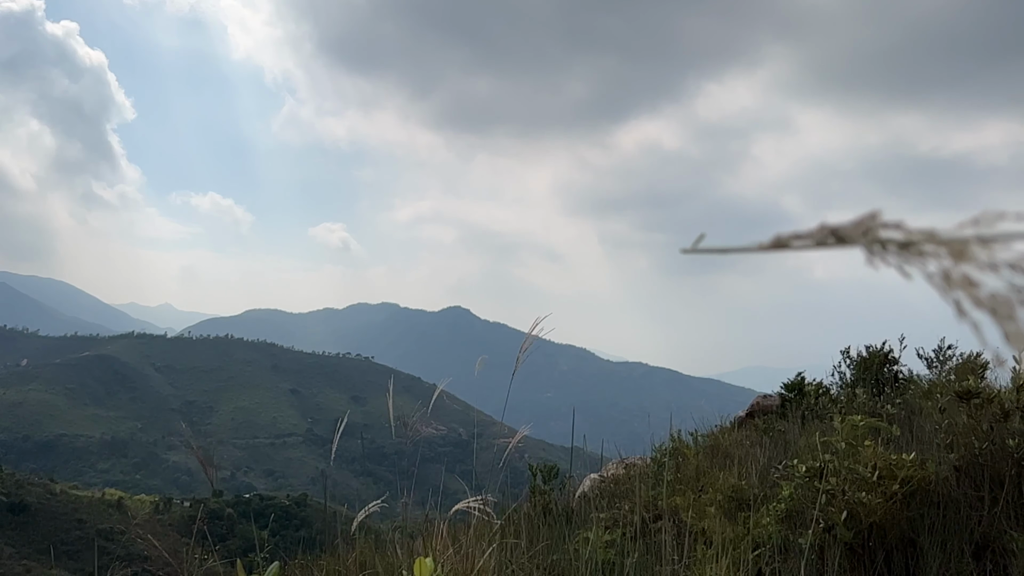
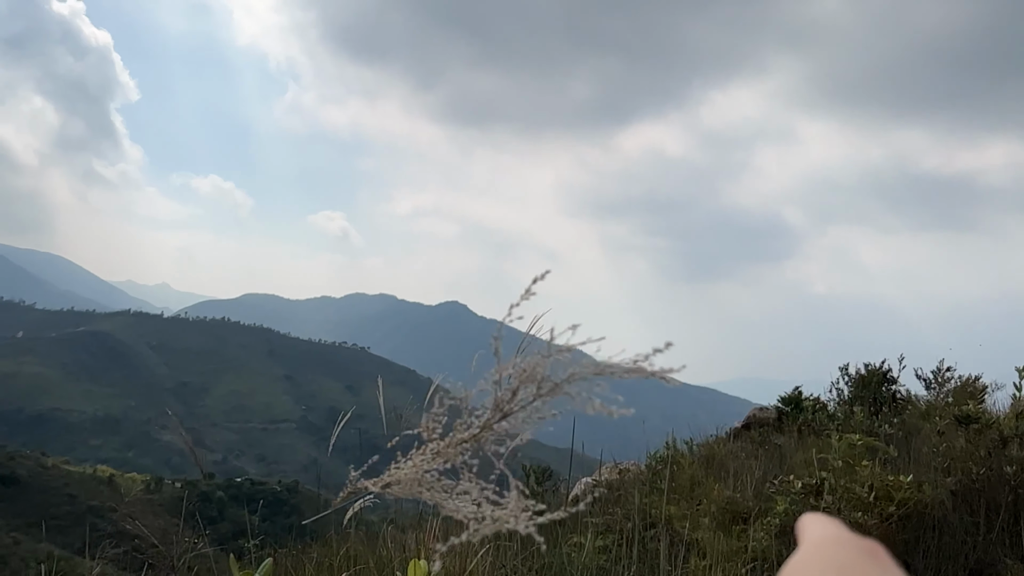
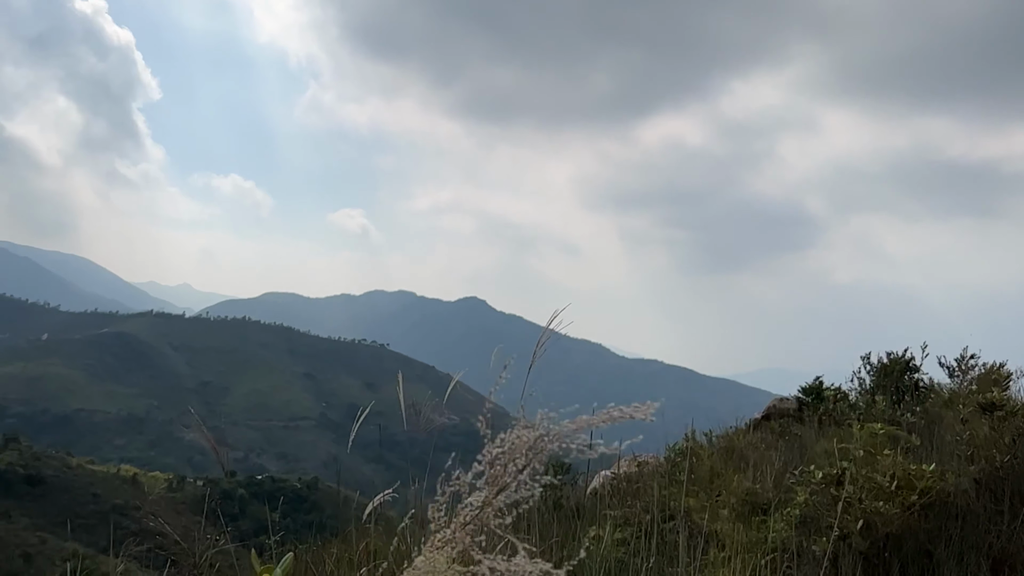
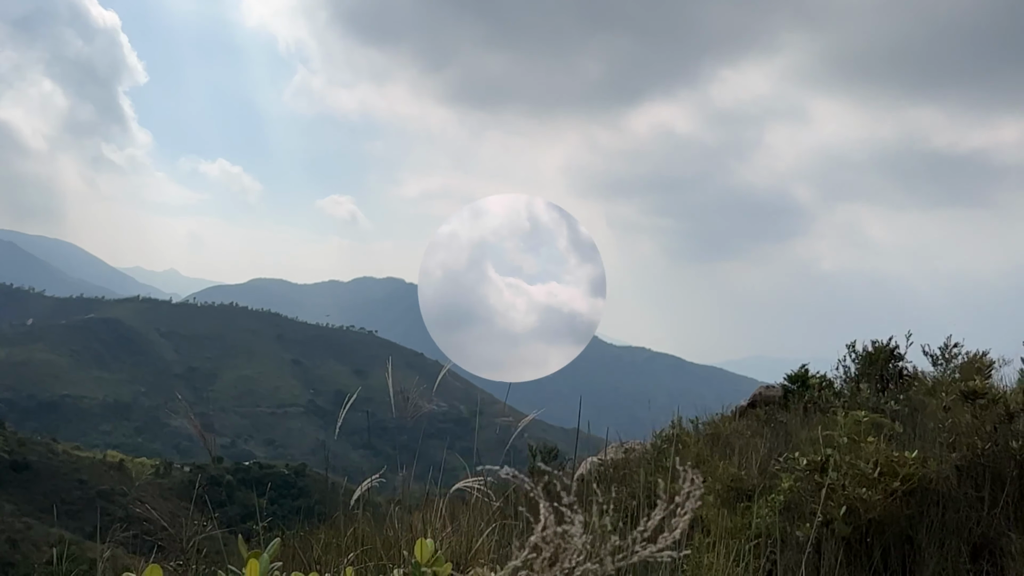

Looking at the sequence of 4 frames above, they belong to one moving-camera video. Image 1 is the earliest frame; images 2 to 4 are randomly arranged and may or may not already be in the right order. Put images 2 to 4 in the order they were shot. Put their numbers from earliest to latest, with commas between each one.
2, 3, 4
